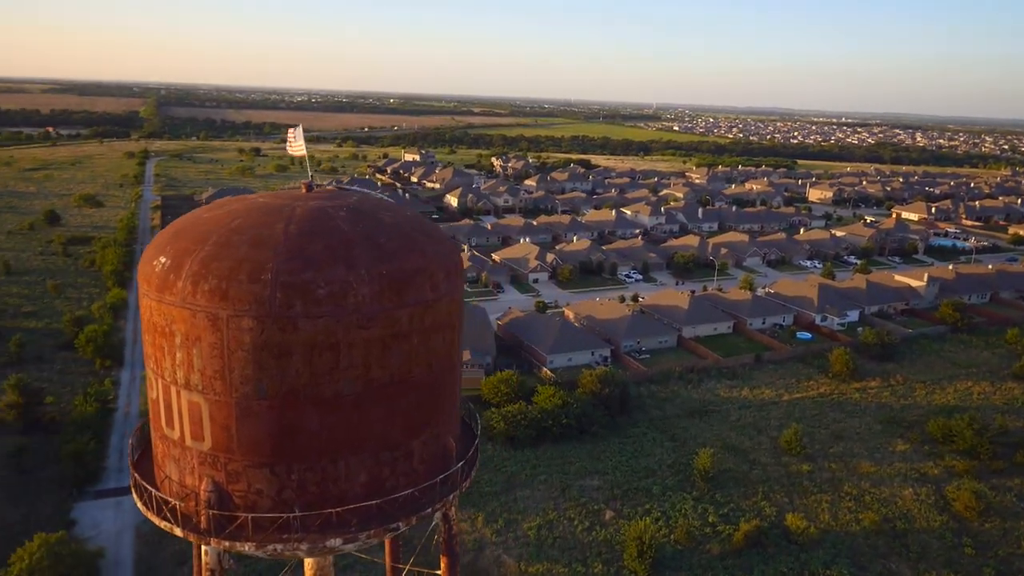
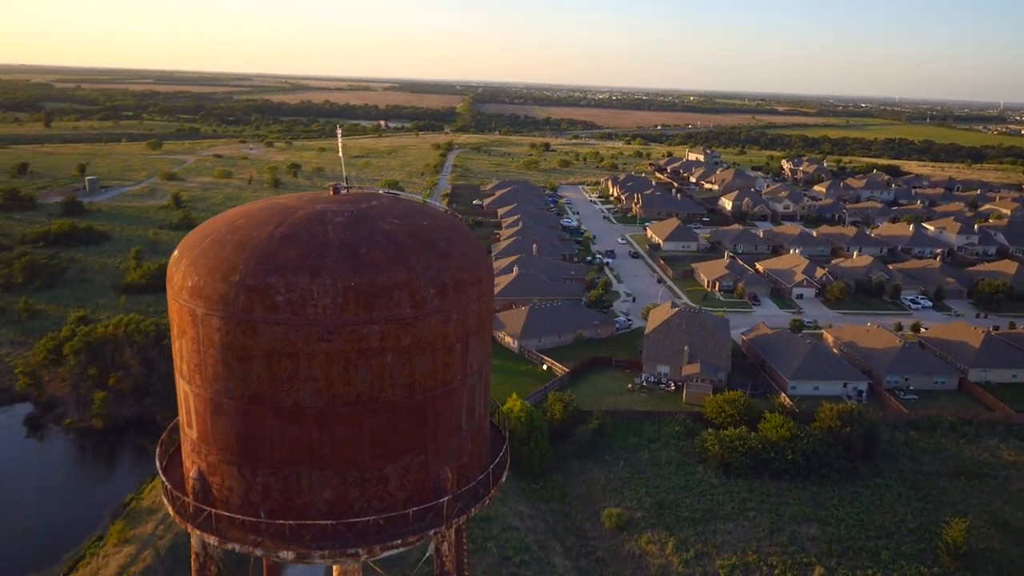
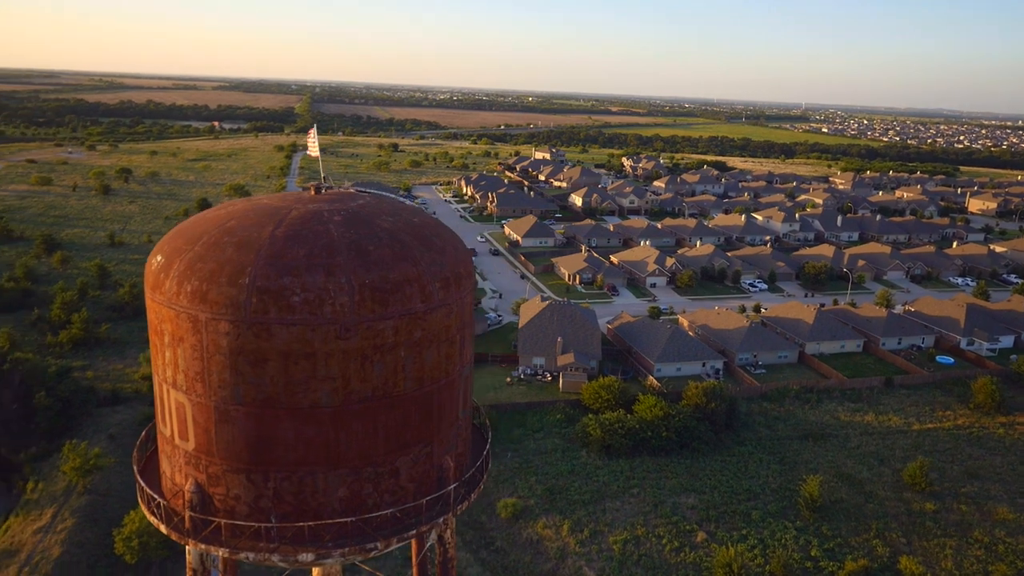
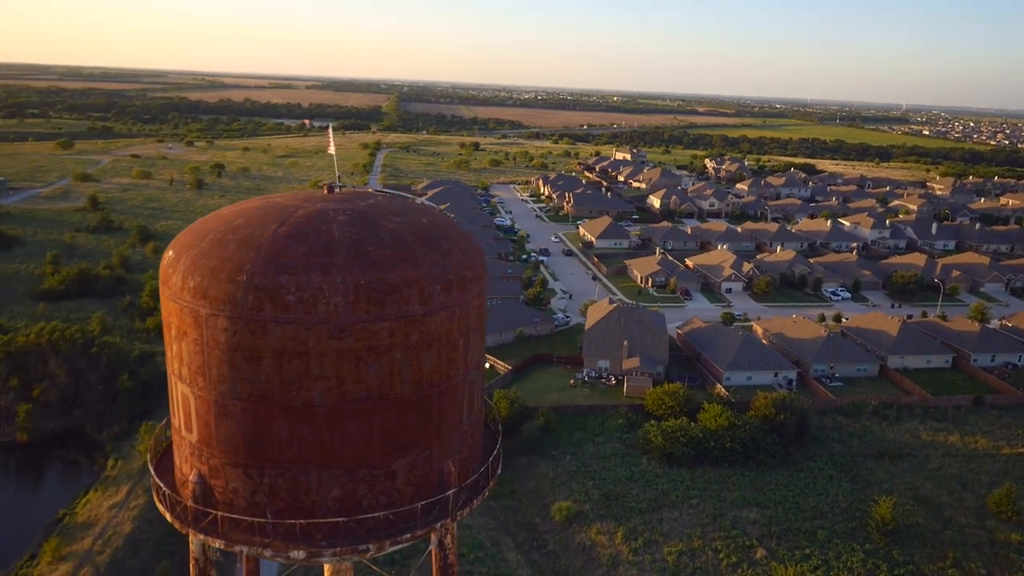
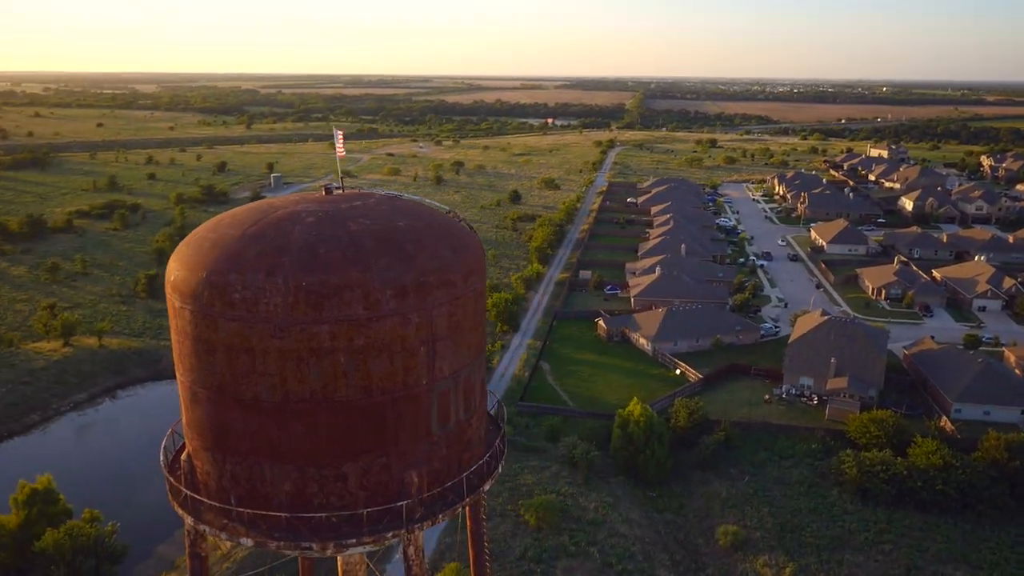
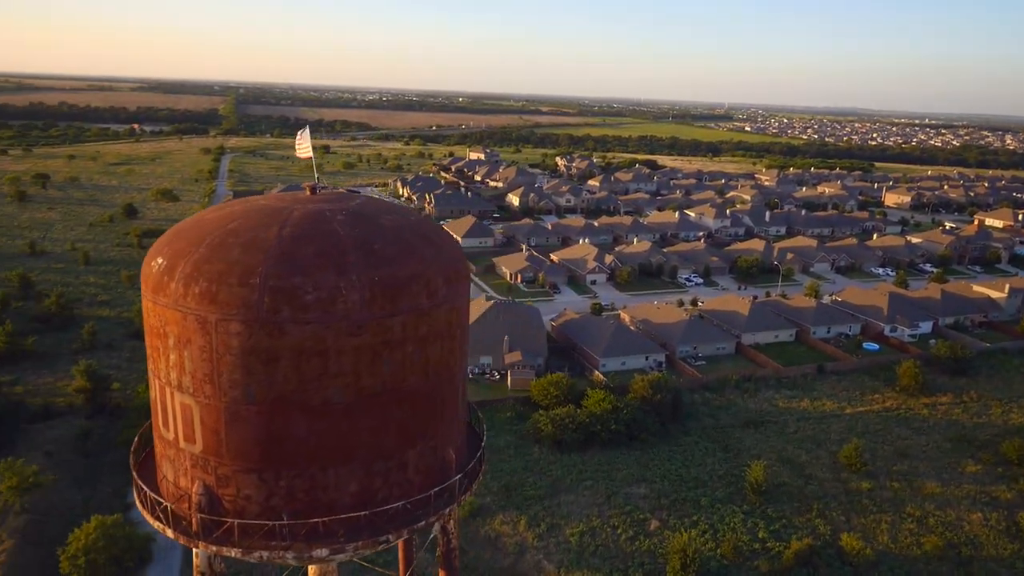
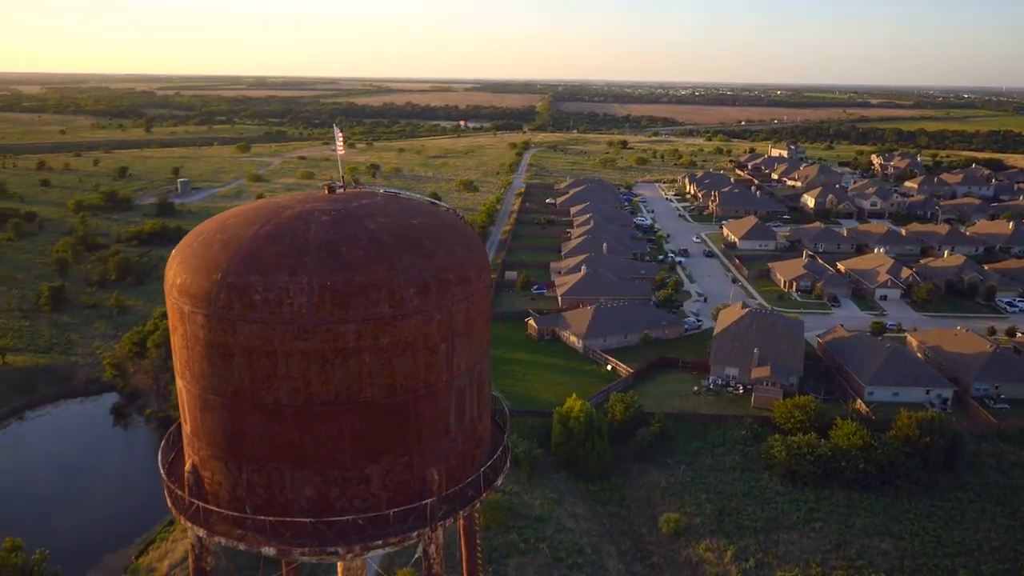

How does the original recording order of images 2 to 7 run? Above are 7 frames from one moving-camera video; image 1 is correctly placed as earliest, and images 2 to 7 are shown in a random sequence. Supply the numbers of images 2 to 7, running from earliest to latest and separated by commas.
6, 3, 4, 2, 7, 5
